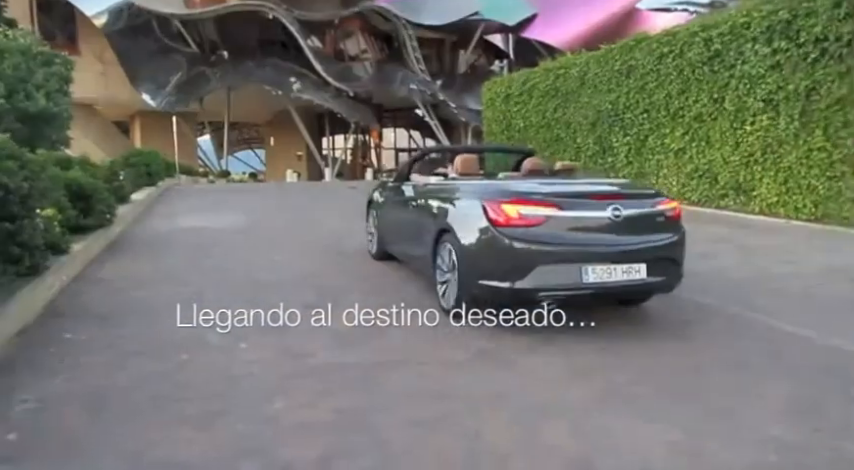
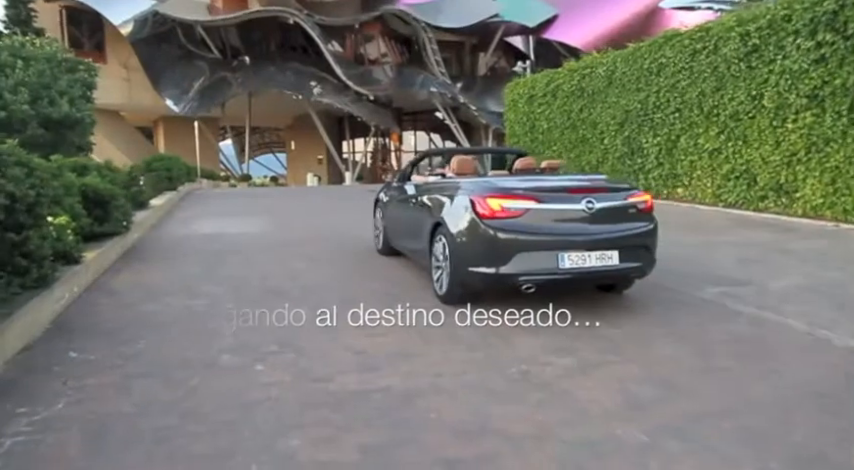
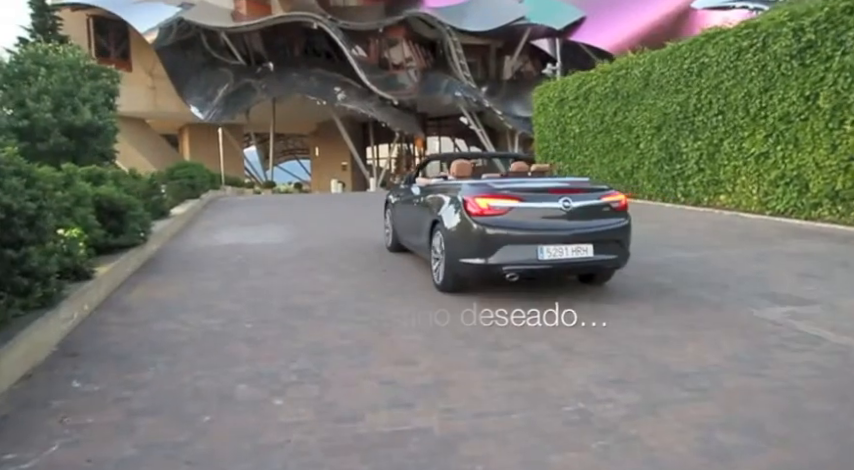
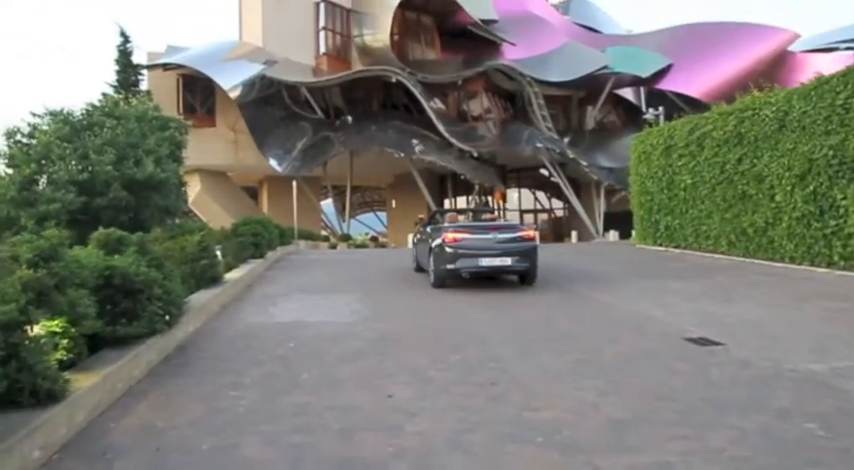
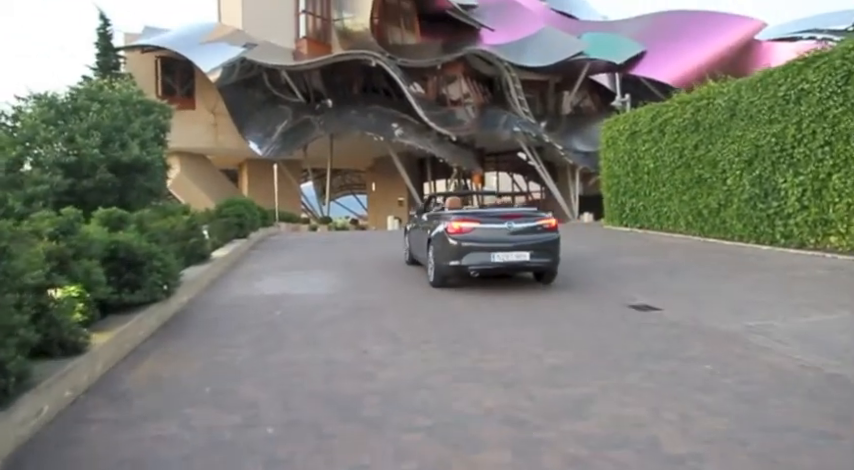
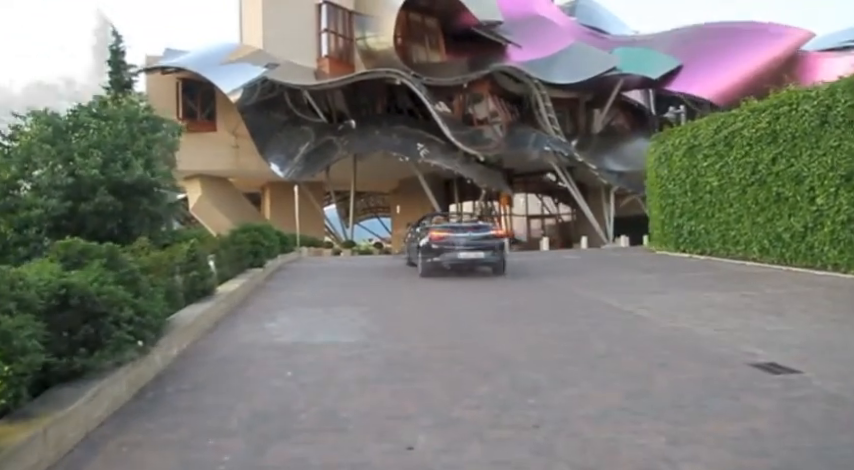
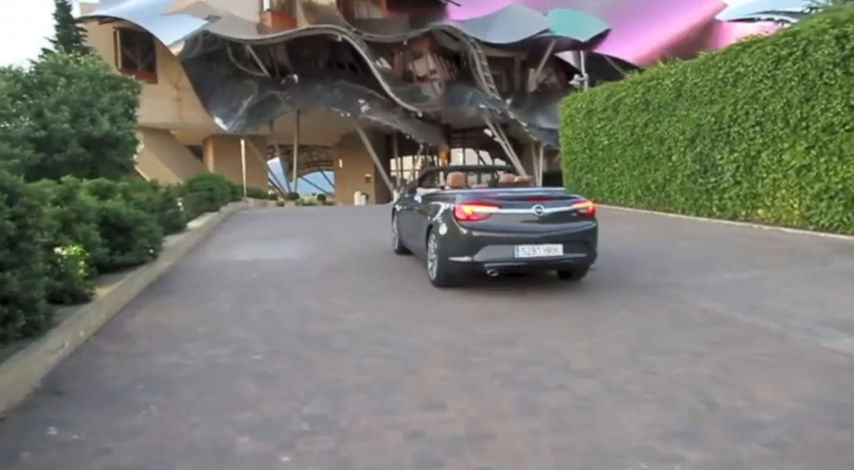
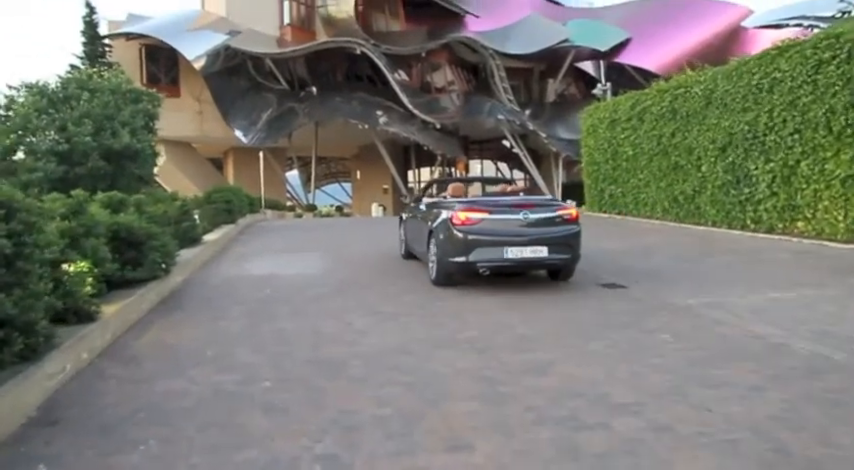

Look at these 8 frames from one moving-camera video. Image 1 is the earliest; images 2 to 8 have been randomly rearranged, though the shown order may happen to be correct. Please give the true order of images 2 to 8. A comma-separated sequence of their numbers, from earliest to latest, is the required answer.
2, 3, 7, 8, 5, 4, 6
